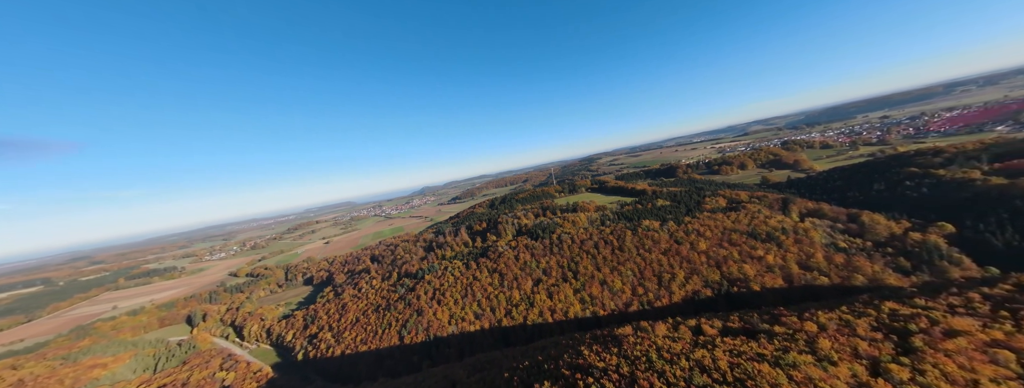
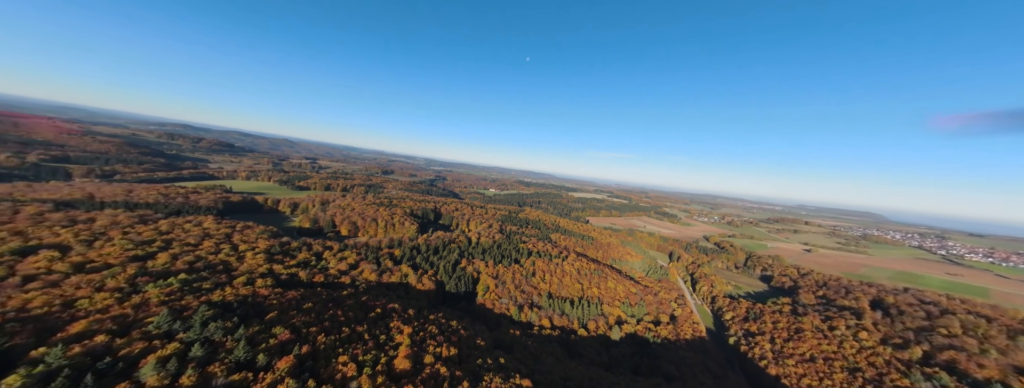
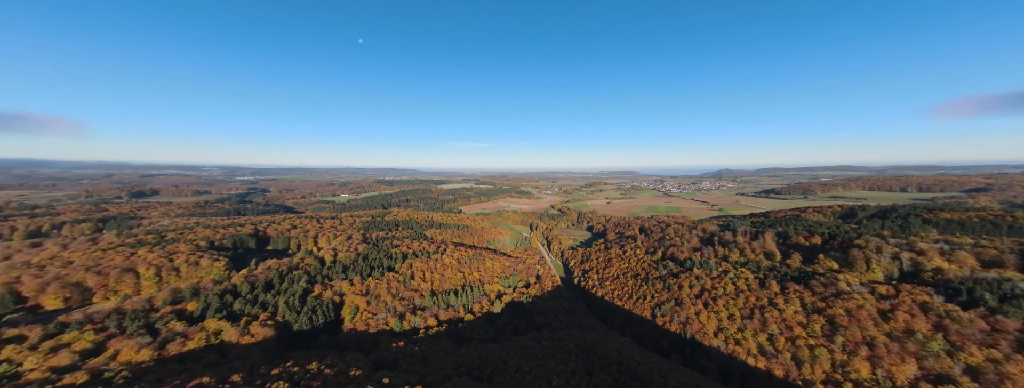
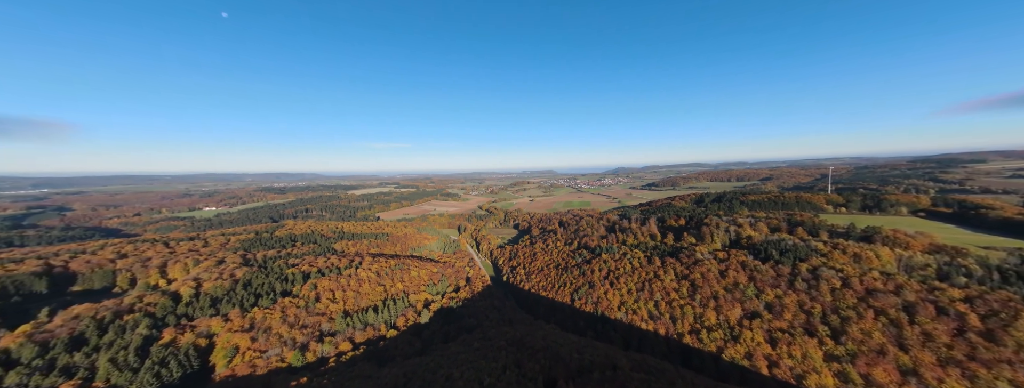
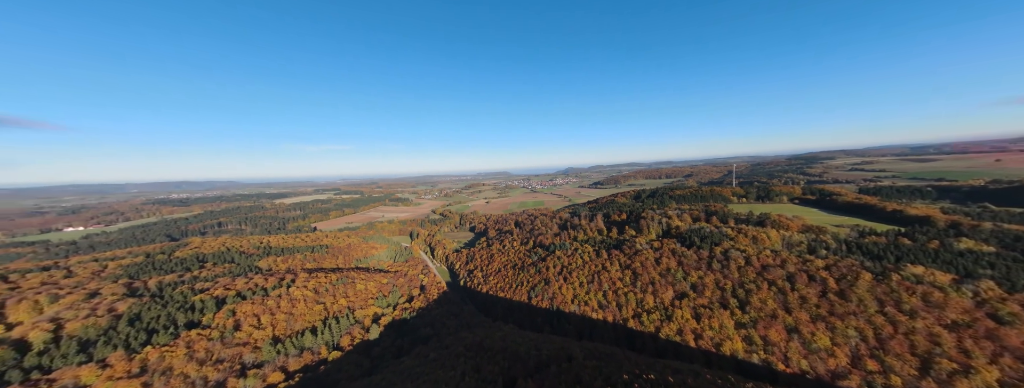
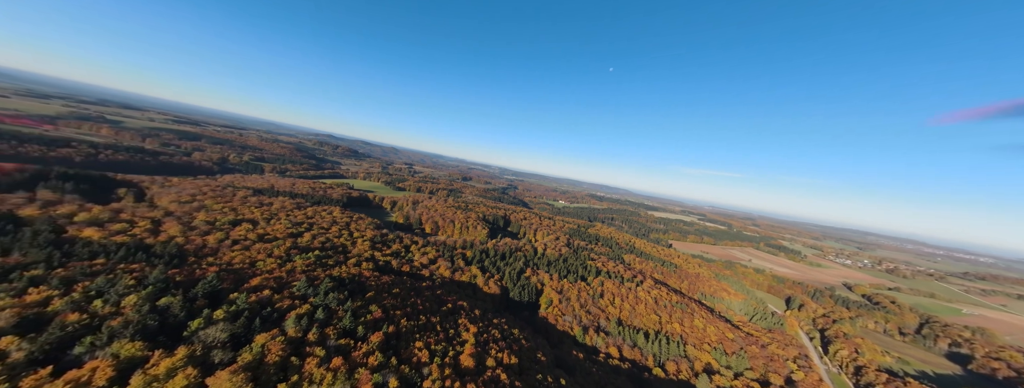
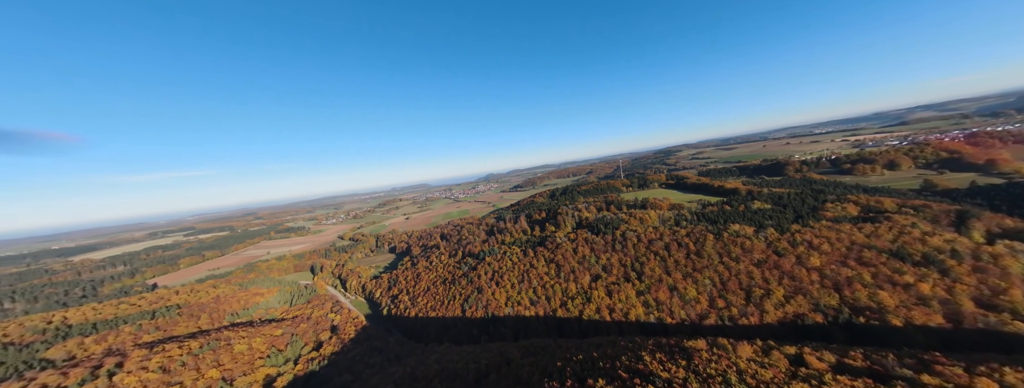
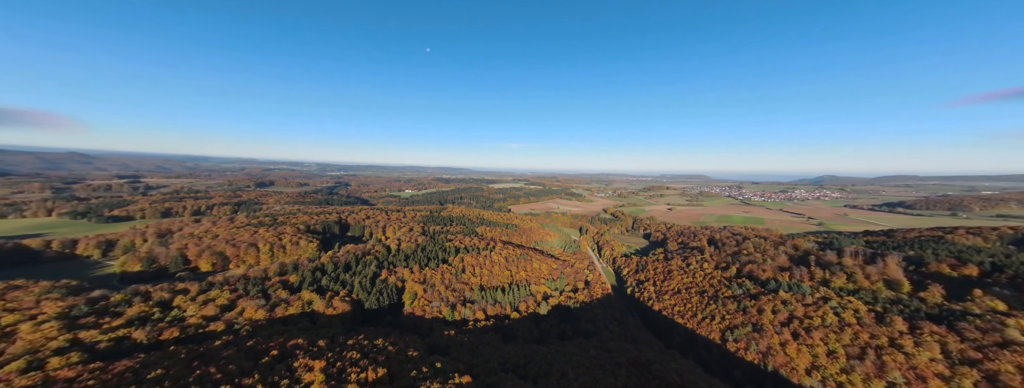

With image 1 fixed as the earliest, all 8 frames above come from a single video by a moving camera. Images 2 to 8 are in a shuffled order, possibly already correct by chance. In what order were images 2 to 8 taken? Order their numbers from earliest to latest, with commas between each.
7, 5, 4, 3, 8, 2, 6
